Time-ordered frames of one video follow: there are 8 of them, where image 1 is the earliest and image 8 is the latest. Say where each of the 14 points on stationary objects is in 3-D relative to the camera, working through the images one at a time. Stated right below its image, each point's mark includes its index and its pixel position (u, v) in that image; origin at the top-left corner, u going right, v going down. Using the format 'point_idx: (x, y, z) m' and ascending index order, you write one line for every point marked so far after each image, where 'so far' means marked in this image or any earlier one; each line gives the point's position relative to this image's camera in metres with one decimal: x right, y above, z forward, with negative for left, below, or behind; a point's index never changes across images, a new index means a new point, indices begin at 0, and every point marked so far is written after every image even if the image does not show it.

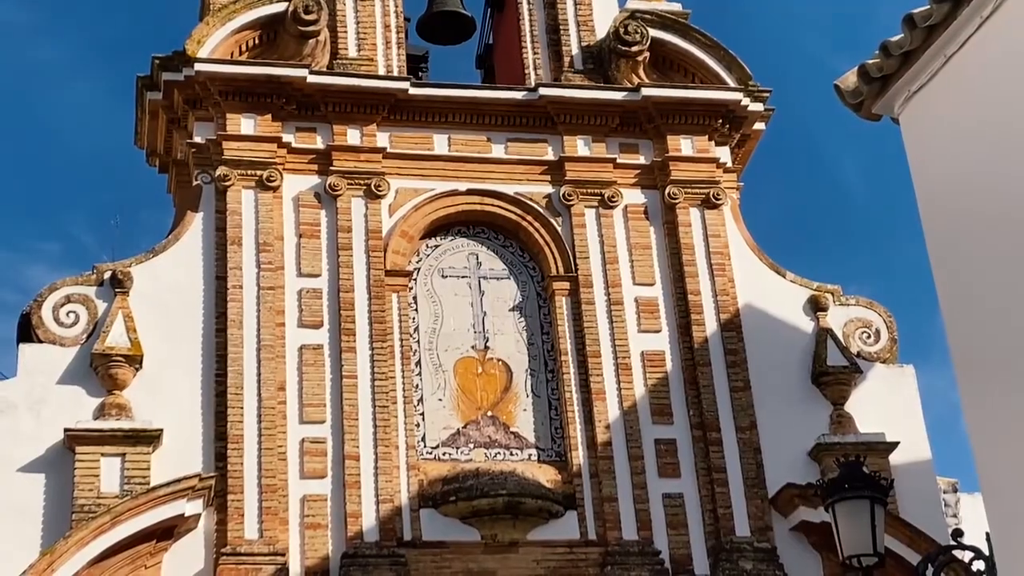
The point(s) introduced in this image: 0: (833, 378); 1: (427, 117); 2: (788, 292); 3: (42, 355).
0: (+2.4, -0.7, +12.2) m
1: (-0.7, +1.3, +12.9) m
2: (+2.1, 0.0, +12.9) m
3: (-3.3, -0.5, +11.4) m
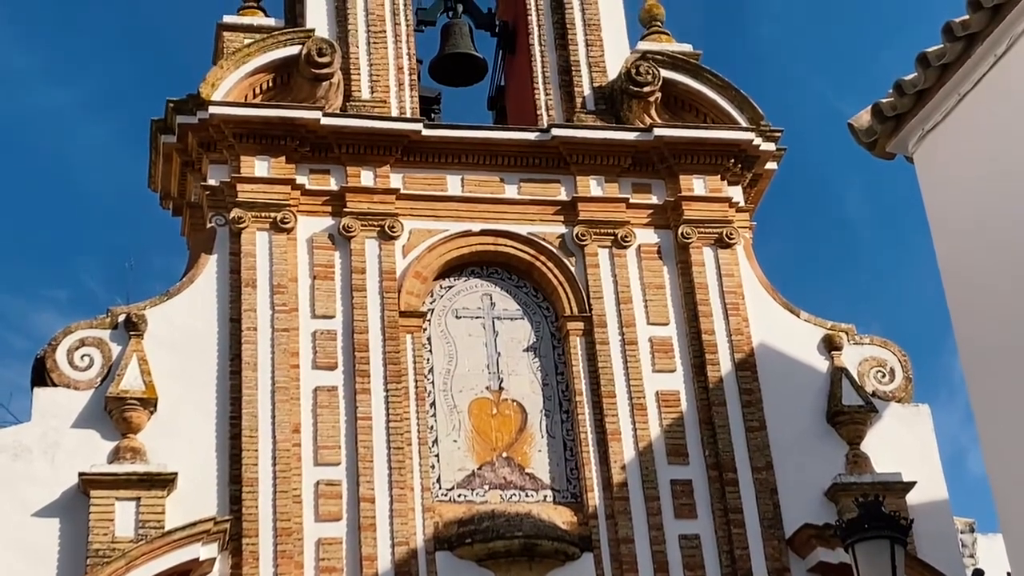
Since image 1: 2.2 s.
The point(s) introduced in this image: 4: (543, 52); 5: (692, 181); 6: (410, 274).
0: (+2.5, -1.0, +12.2) m
1: (-0.6, +1.0, +13.0) m
2: (+2.2, -0.3, +12.8) m
3: (-3.2, -0.8, +11.4) m
4: (+0.2, +1.9, +13.8) m
5: (+1.4, +0.8, +13.1) m
6: (-0.8, +0.1, +12.4) m
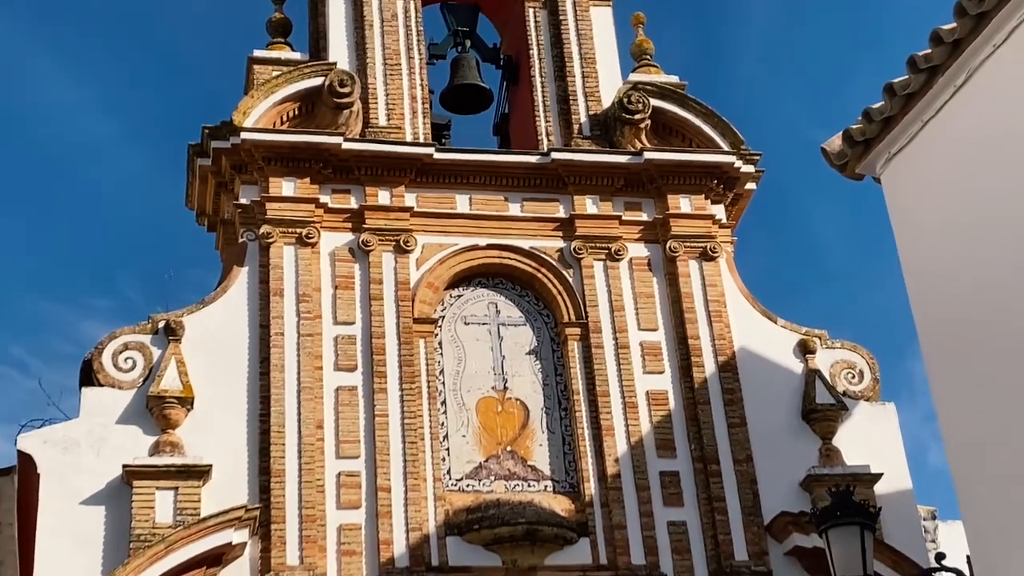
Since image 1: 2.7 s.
0: (+2.5, -1.0, +13.4) m
1: (-0.5, +0.9, +14.2) m
2: (+2.3, -0.4, +14.0) m
3: (-3.2, -0.9, +12.7) m
4: (+0.3, +1.9, +15.0) m
5: (+1.4, +0.8, +14.4) m
6: (-0.7, 0.0, +13.6) m
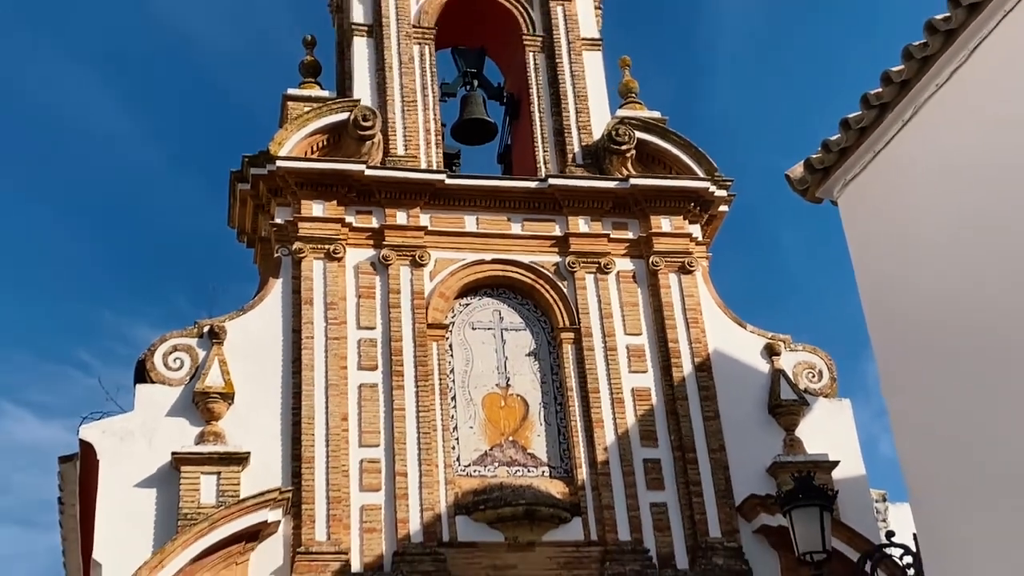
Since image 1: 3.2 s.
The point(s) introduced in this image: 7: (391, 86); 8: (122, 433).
0: (+2.5, -1.1, +15.2) m
1: (-0.5, +0.8, +16.1) m
2: (+2.3, -0.5, +15.9) m
3: (-3.2, -0.9, +14.6) m
4: (+0.3, +1.8, +16.9) m
5: (+1.5, +0.7, +16.2) m
6: (-0.7, -0.1, +15.5) m
7: (-1.2, +2.0, +16.6) m
8: (-3.4, -1.3, +14.3) m
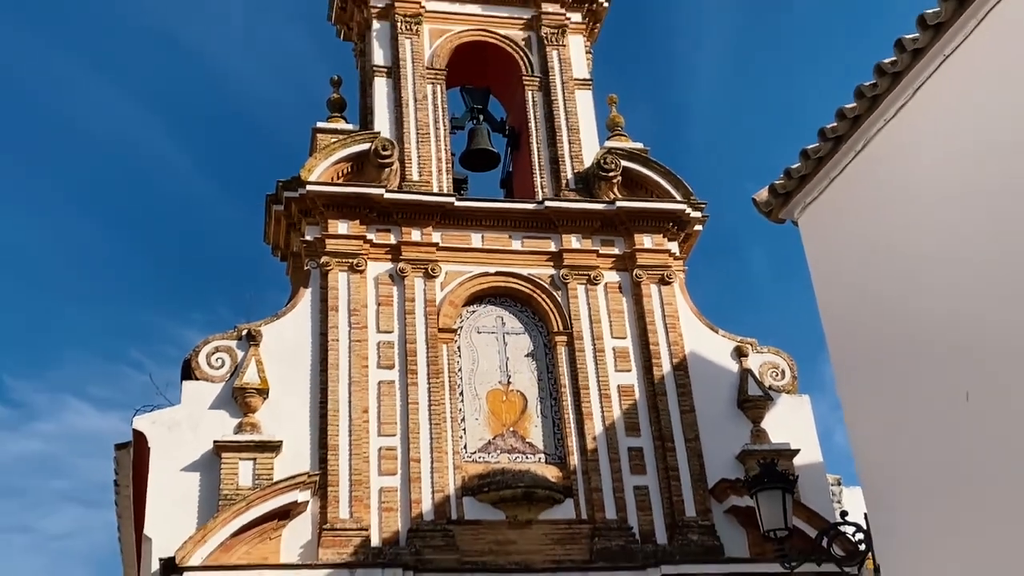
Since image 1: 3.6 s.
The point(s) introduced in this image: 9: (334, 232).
0: (+2.6, -1.2, +17.3) m
1: (-0.5, +0.7, +18.2) m
2: (+2.3, -0.6, +18.0) m
3: (-3.2, -1.0, +16.7) m
4: (+0.3, +1.7, +19.0) m
5: (+1.5, +0.6, +18.4) m
6: (-0.7, -0.1, +17.7) m
7: (-1.2, +1.9, +18.7) m
8: (-3.4, -1.4, +16.4) m
9: (-1.9, +0.6, +17.7) m
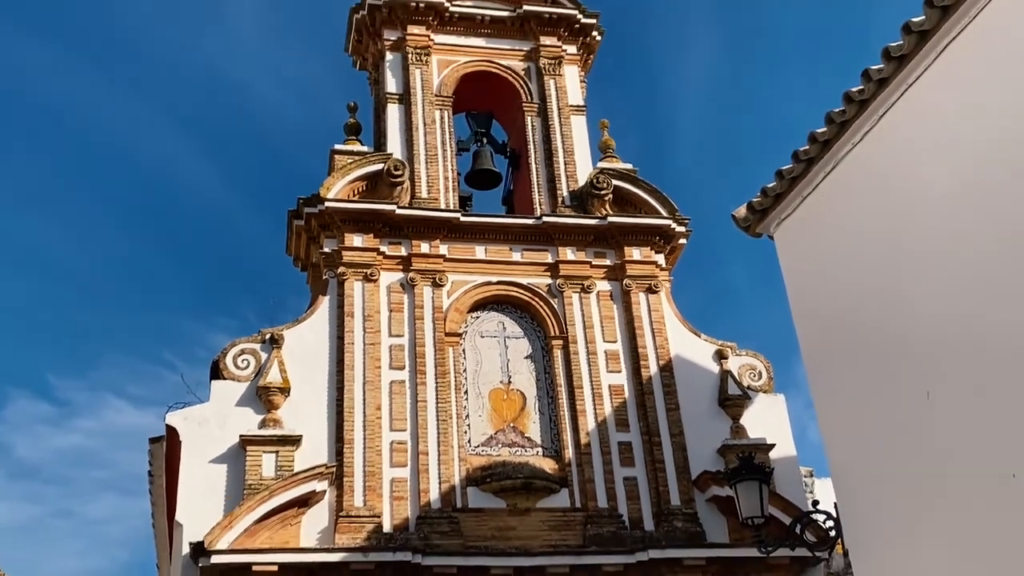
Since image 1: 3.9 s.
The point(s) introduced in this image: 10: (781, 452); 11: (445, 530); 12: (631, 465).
0: (+2.6, -1.3, +19.0) m
1: (-0.5, +0.7, +19.9) m
2: (+2.3, -0.7, +19.7) m
3: (-3.2, -1.1, +18.4) m
4: (+0.3, +1.6, +20.7) m
5: (+1.5, +0.5, +20.0) m
6: (-0.7, -0.2, +19.3) m
7: (-1.2, +1.8, +20.4) m
8: (-3.4, -1.4, +18.1) m
9: (-1.9, +0.5, +19.3) m
10: (+3.1, -1.9, +19.0) m
11: (-0.7, -2.6, +17.4) m
12: (+1.4, -2.0, +18.6) m
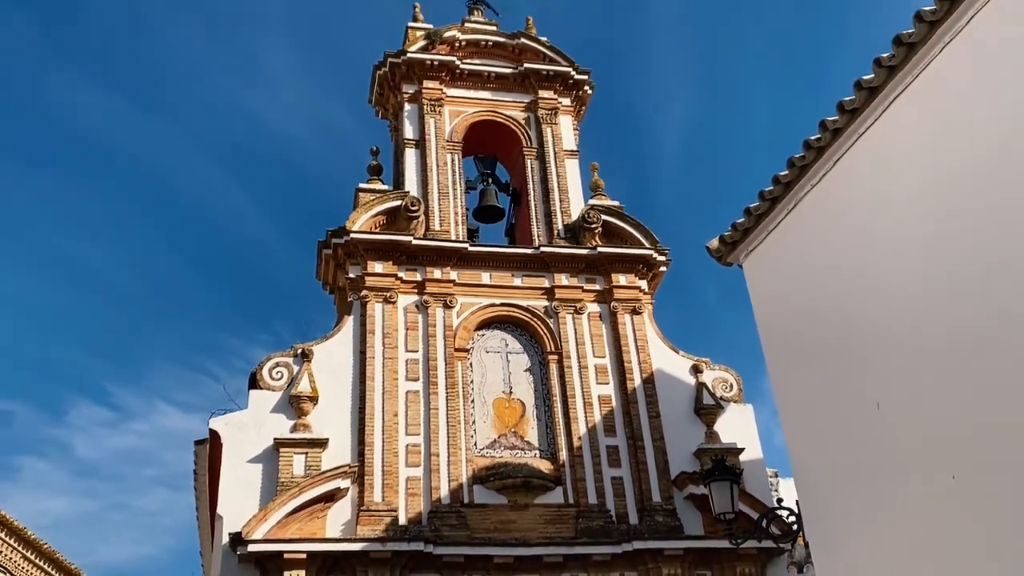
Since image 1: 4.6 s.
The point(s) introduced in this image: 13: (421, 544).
0: (+2.6, -1.6, +21.6) m
1: (-0.5, +0.3, +22.6) m
2: (+2.3, -1.0, +22.3) m
3: (-3.2, -1.4, +21.1) m
4: (+0.4, +1.2, +23.4) m
5: (+1.5, +0.2, +22.7) m
6: (-0.7, -0.5, +22.0) m
7: (-1.2, +1.5, +23.1) m
8: (-3.4, -1.7, +20.7) m
9: (-1.9, +0.2, +22.0) m
10: (+3.1, -2.2, +21.6) m
11: (-0.7, -2.8, +20.0) m
12: (+1.4, -2.3, +21.2) m
13: (-1.1, -3.0, +18.9) m
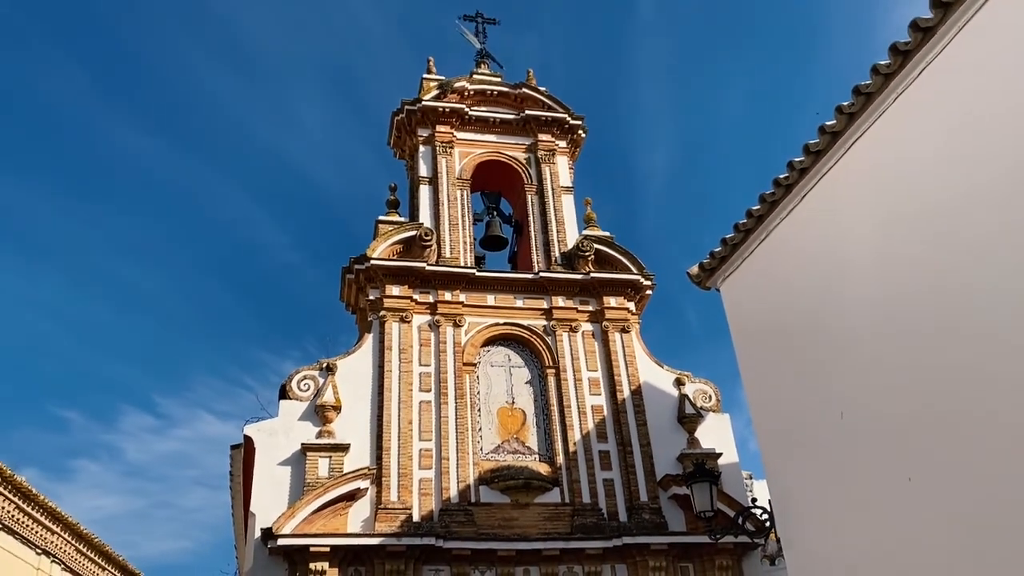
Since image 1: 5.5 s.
0: (+2.6, -1.9, +24.2) m
1: (-0.4, 0.0, +25.2) m
2: (+2.4, -1.4, +24.9) m
3: (-3.1, -1.7, +23.6) m
4: (+0.4, +0.9, +26.0) m
5: (+1.6, -0.2, +25.3) m
6: (-0.6, -0.9, +24.6) m
7: (-1.1, +1.2, +25.7) m
8: (-3.4, -2.0, +23.3) m
9: (-1.9, -0.1, +24.6) m
10: (+3.2, -2.5, +24.1) m
11: (-0.7, -3.1, +22.6) m
12: (+1.4, -2.6, +23.8) m
13: (-1.0, -3.2, +21.4) m
